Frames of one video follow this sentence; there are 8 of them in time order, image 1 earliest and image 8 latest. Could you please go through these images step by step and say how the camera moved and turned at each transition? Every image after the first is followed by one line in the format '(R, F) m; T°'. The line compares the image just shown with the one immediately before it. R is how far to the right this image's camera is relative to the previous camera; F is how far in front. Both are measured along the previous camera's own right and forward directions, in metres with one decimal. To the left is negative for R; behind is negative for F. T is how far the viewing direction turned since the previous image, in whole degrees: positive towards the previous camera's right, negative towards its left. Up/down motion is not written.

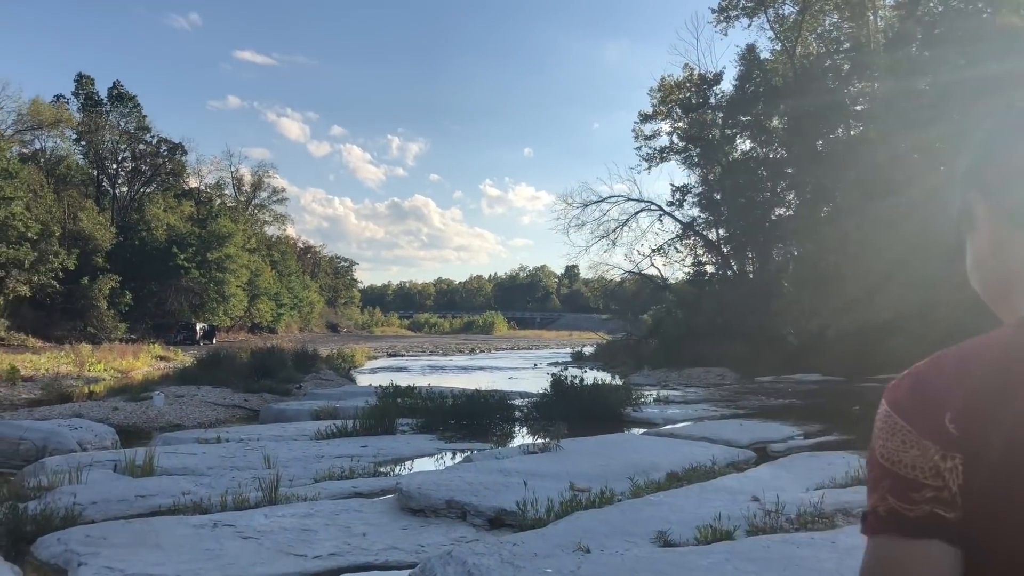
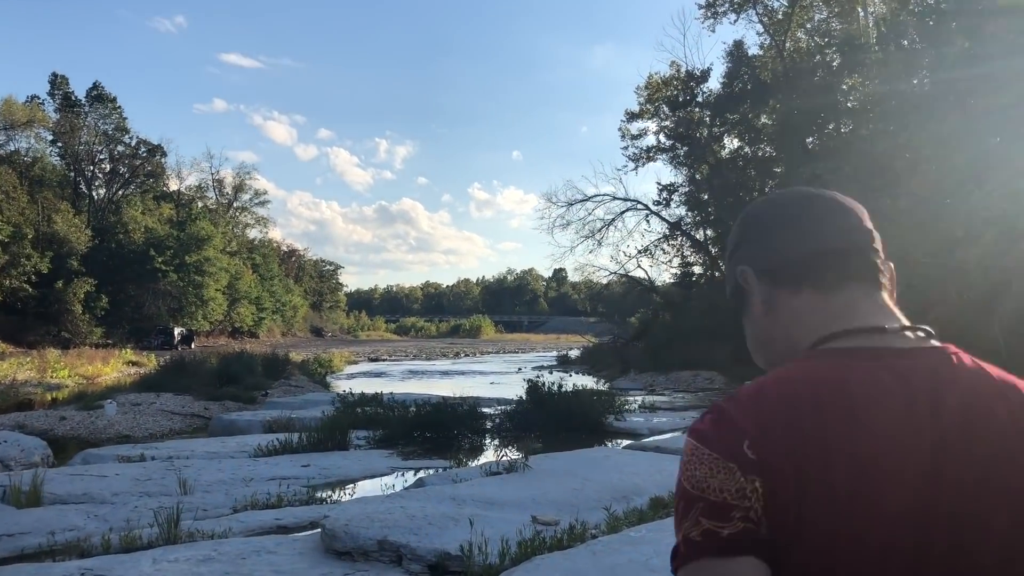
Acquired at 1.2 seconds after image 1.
(+0.2, +1.1) m; +1°
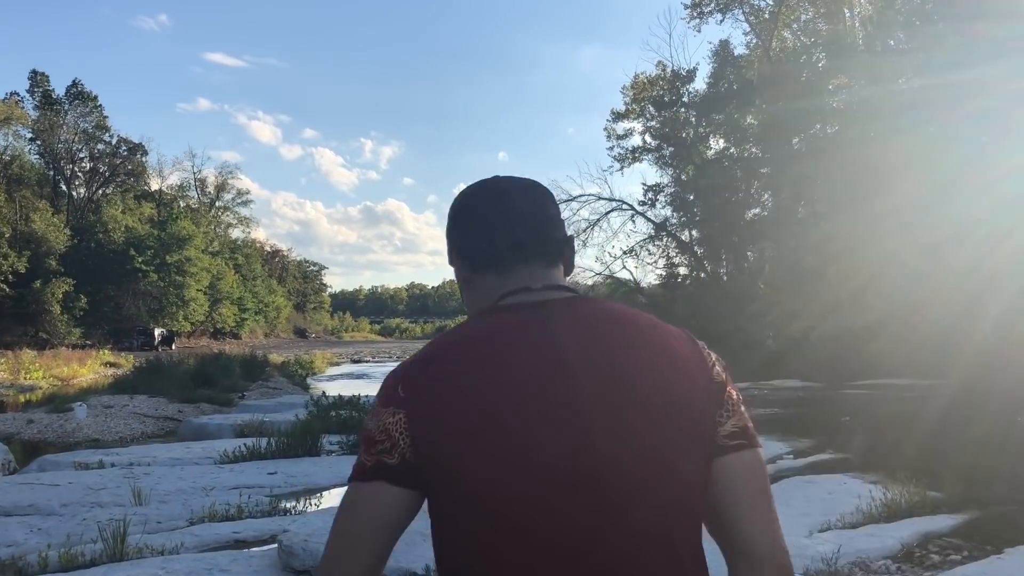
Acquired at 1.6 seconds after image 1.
(+0.1, +0.4) m; +1°
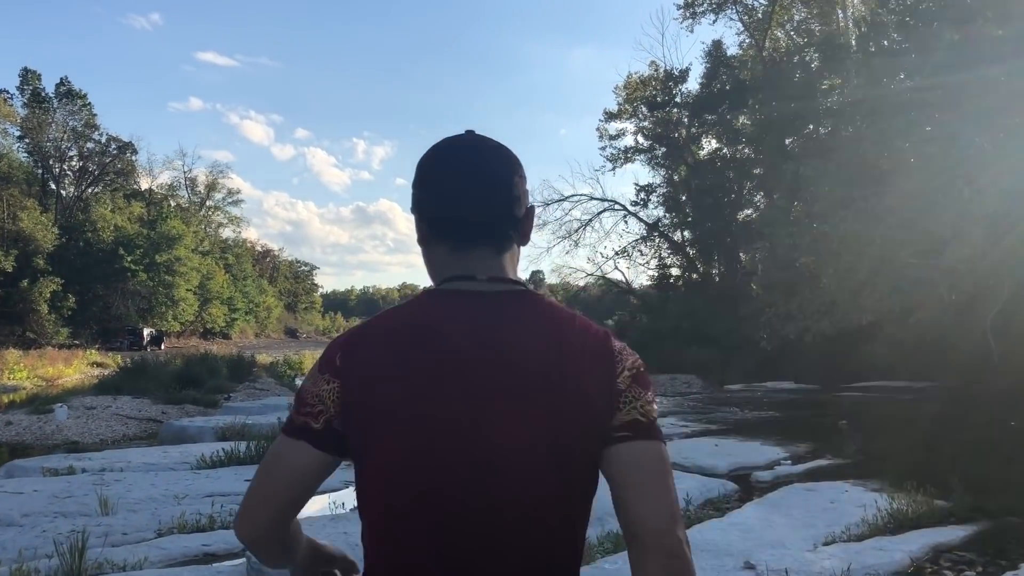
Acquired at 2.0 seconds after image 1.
(0.0, +0.3) m; 0°
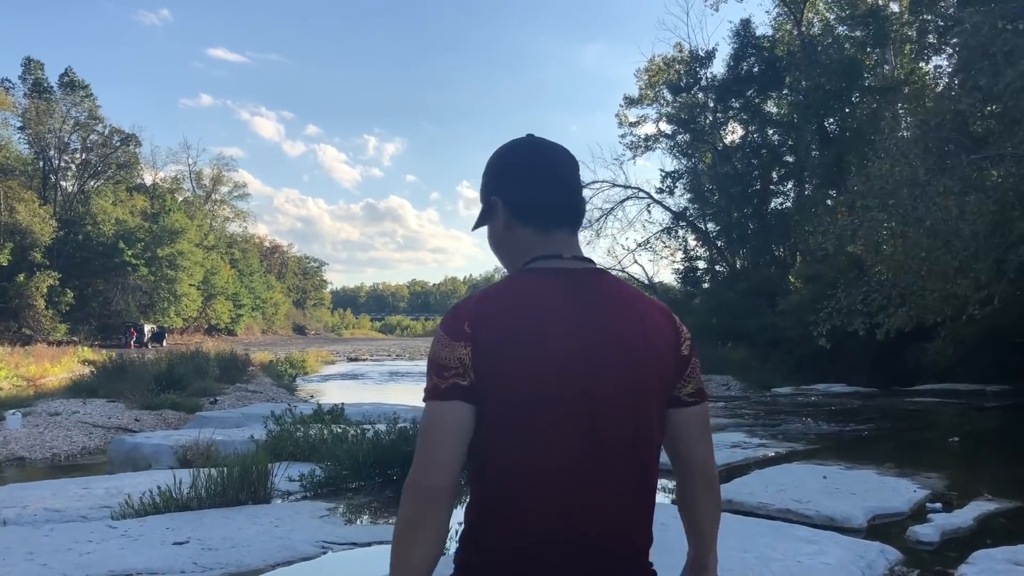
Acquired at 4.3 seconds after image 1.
(-0.2, +2.4) m; -1°
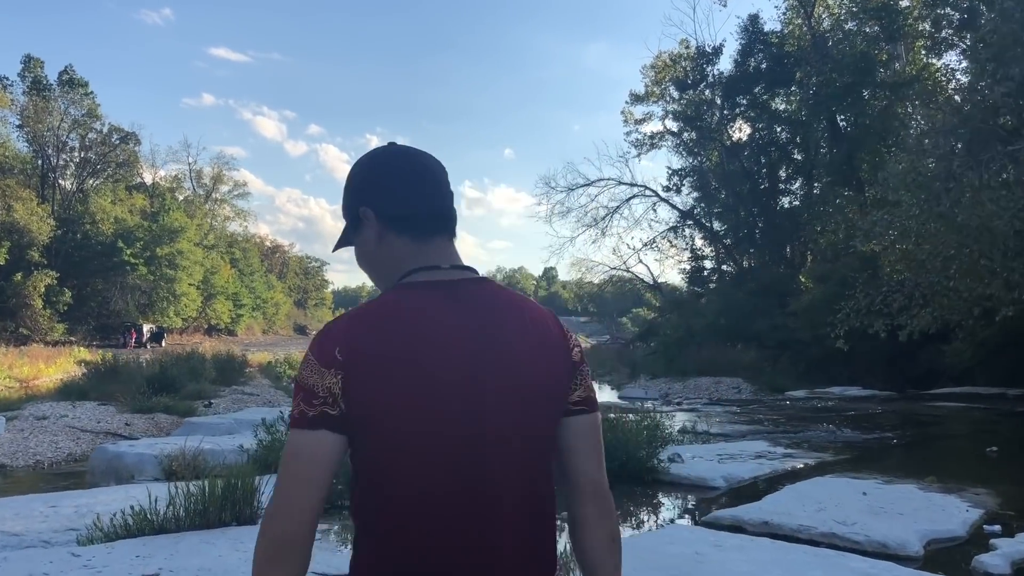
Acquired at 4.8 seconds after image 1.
(-0.1, +0.6) m; 0°
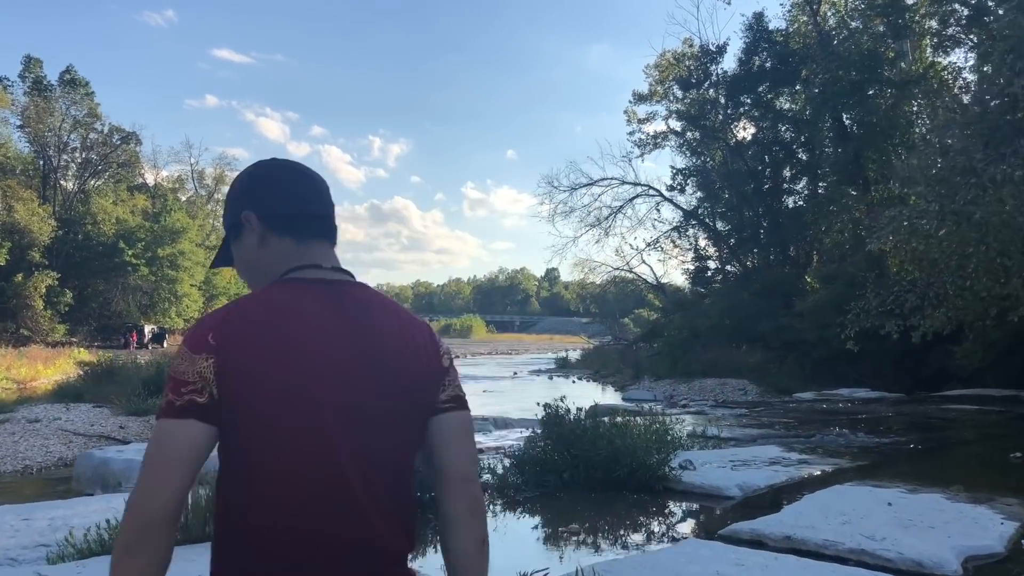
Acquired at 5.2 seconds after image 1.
(0.0, +0.4) m; 0°
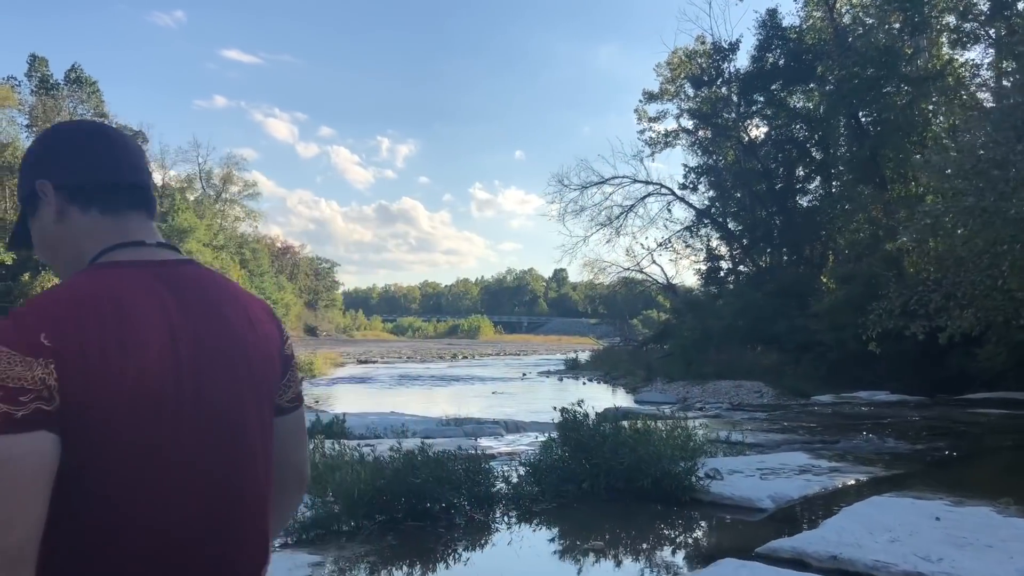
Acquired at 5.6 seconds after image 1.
(-0.1, +0.5) m; 0°
